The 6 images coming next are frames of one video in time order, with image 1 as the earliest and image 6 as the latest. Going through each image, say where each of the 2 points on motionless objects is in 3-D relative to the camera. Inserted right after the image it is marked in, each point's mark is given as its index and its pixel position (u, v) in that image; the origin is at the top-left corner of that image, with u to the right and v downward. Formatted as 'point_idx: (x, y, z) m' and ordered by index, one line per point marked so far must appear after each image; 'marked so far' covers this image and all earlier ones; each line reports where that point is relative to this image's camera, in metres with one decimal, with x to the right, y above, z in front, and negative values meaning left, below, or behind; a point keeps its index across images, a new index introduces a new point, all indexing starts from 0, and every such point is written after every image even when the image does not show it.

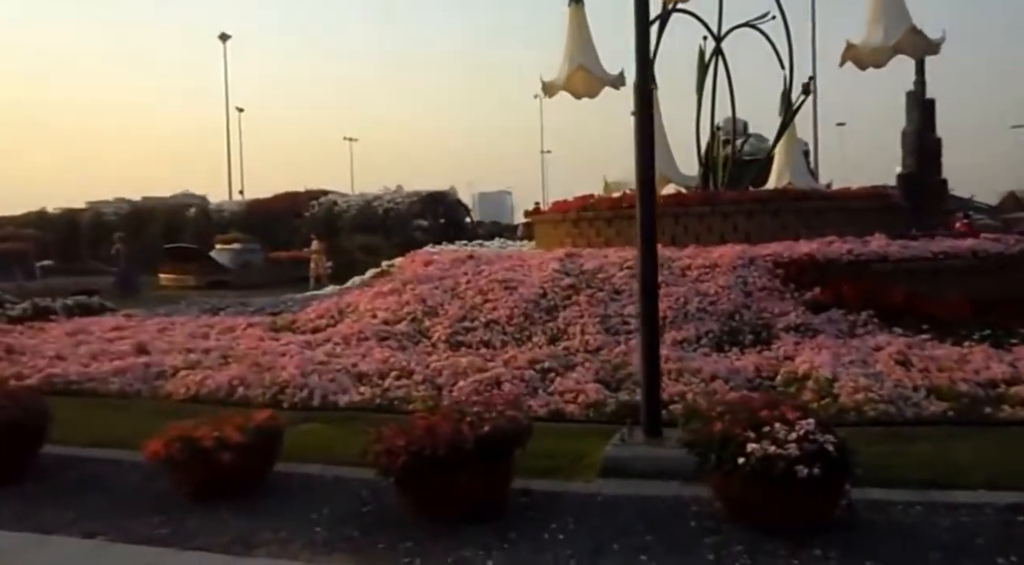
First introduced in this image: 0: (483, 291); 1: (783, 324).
0: (-0.5, -0.1, +12.5) m
1: (+3.3, -0.5, +10.2) m
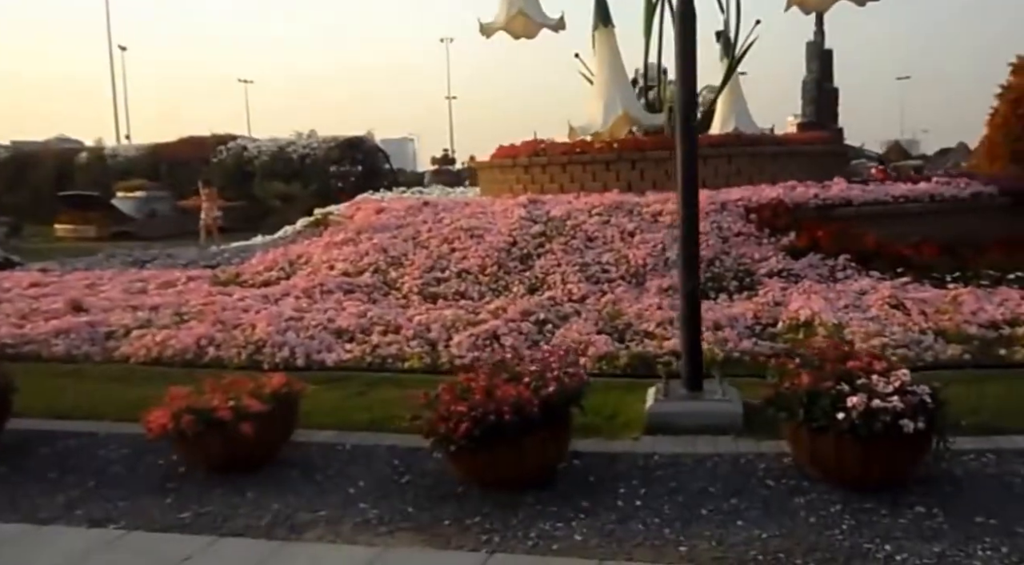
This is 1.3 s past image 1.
0: (-1.0, +0.6, +12.0) m
1: (+3.0, +0.1, +10.1) m
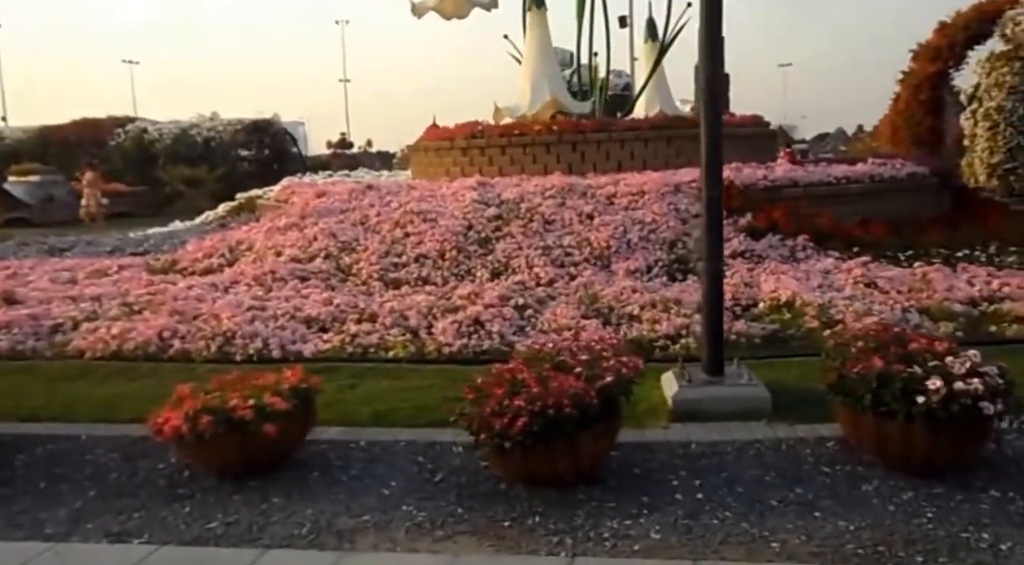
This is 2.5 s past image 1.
0: (-1.6, +0.8, +11.6) m
1: (+2.6, +0.4, +10.1) m
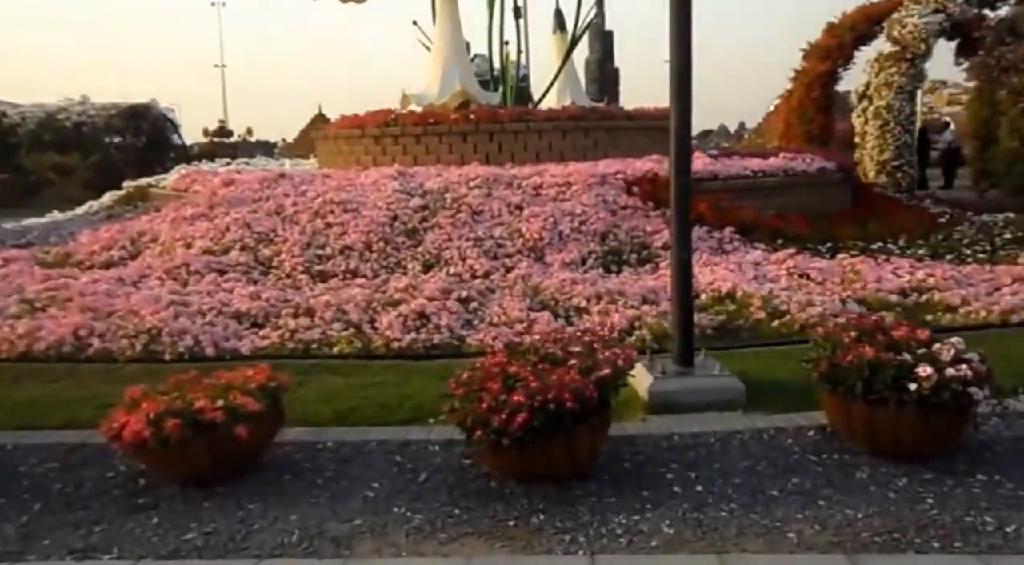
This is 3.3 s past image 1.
0: (-2.5, +0.9, +11.2) m
1: (+1.8, +0.5, +10.3) m
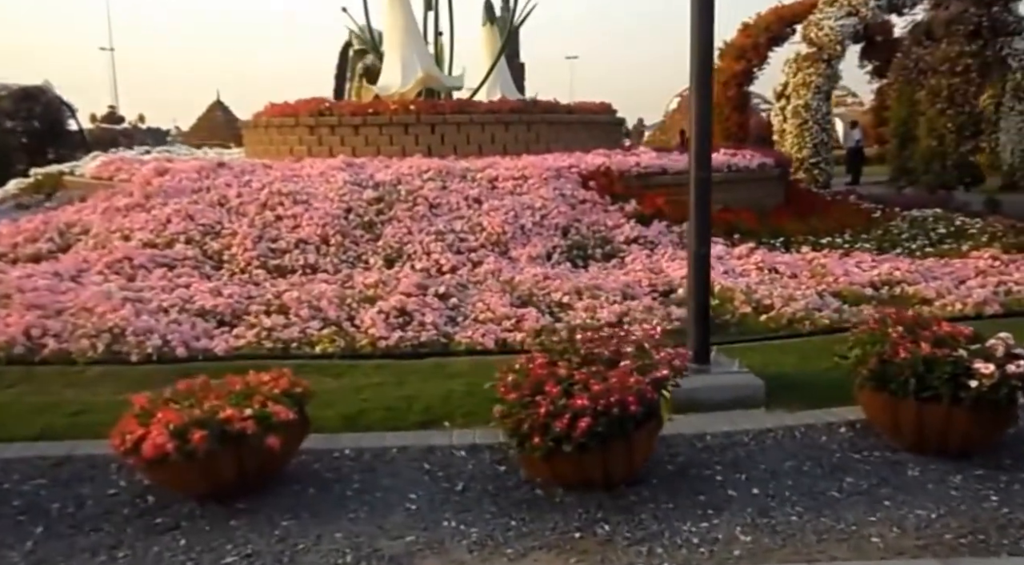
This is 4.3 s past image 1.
0: (-3.0, +1.0, +10.7) m
1: (+1.3, +0.5, +10.2) m
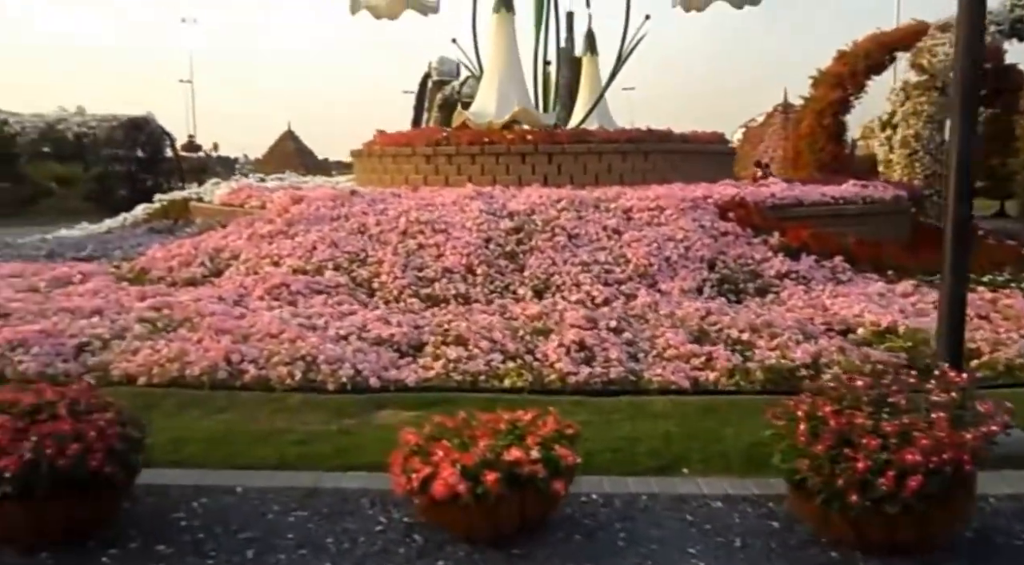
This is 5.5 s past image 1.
0: (-1.3, +0.6, +10.7) m
1: (+3.0, +0.1, +9.9) m
